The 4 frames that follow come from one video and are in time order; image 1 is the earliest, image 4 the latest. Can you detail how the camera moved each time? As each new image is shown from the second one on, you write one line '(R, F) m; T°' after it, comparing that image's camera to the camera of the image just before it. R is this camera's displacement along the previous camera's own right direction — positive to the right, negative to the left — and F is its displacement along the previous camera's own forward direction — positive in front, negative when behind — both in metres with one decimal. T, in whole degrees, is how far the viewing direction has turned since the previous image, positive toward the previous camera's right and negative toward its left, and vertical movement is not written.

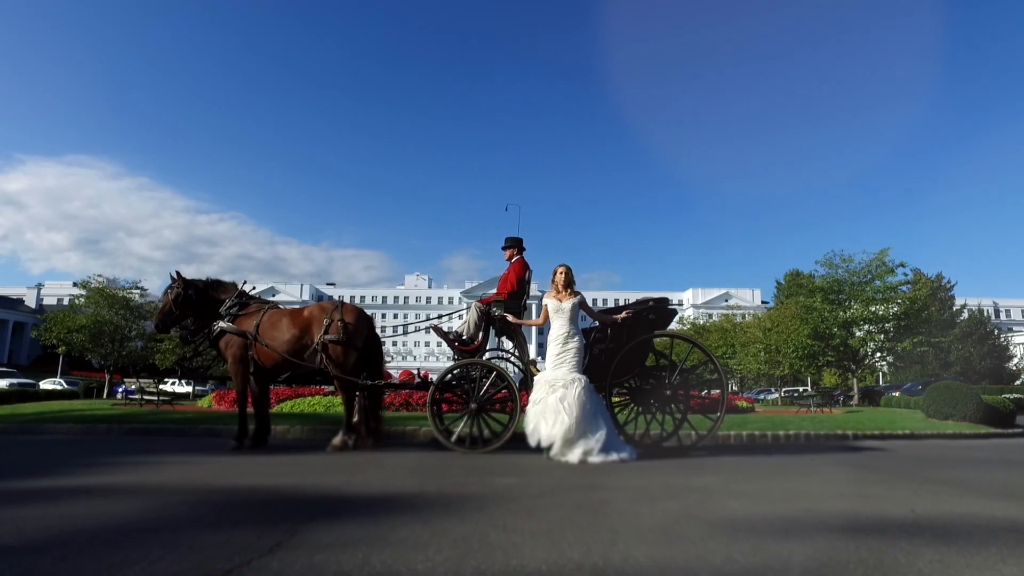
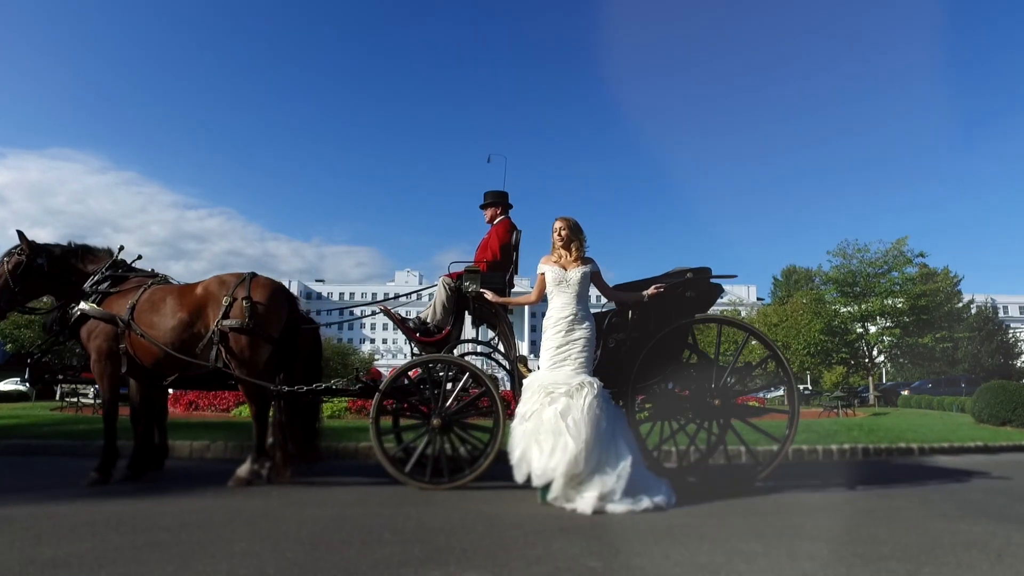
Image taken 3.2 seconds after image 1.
(+0.1, +2.5) m; +1°
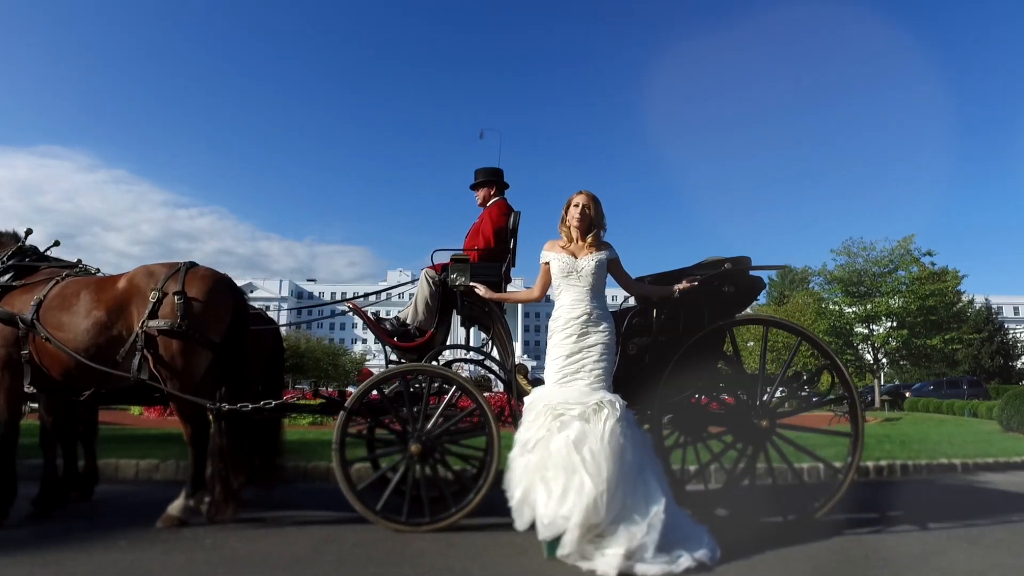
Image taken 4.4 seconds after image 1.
(0.0, +1.2) m; +1°
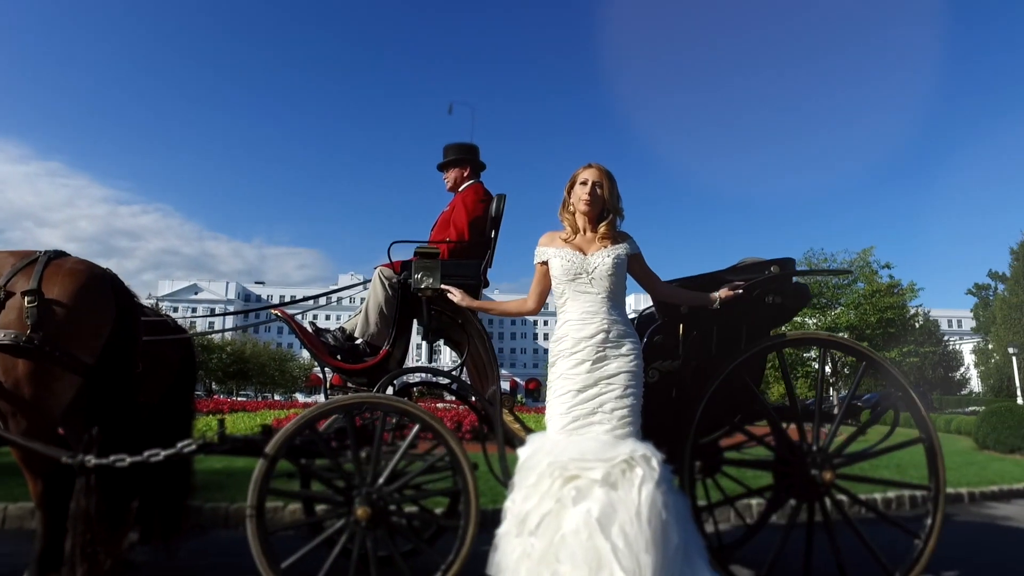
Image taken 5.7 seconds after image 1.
(-0.2, +1.2) m; +4°
